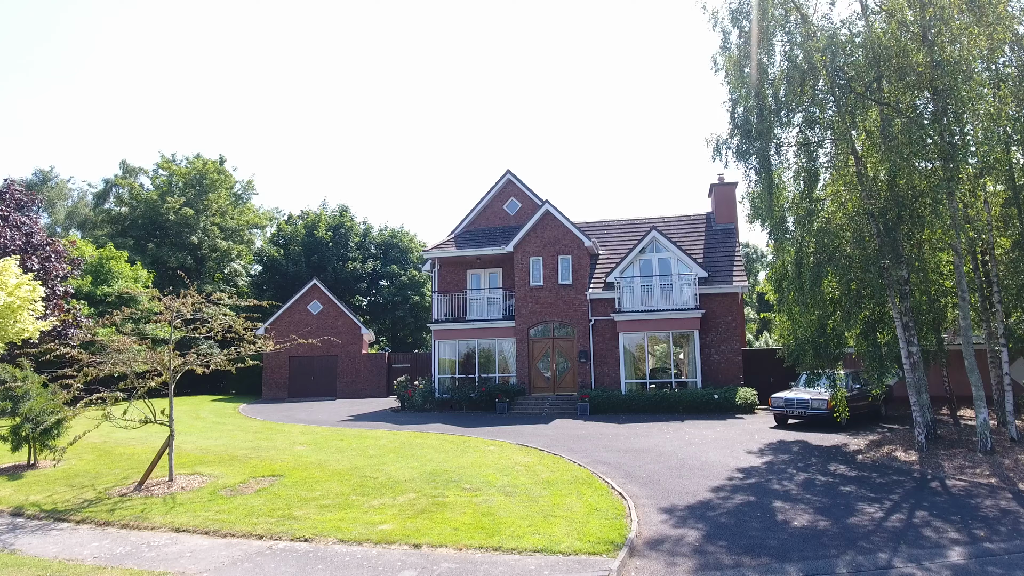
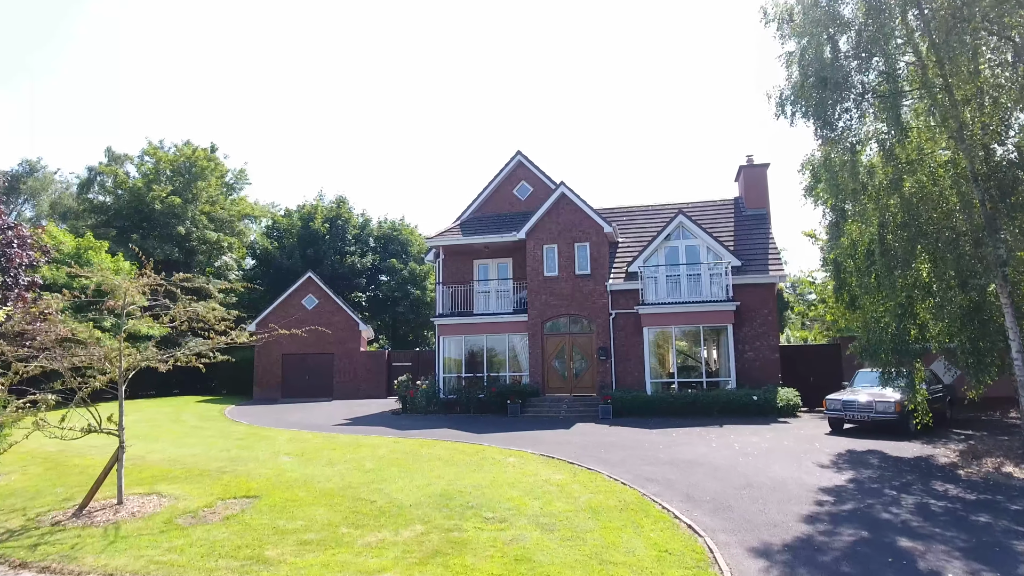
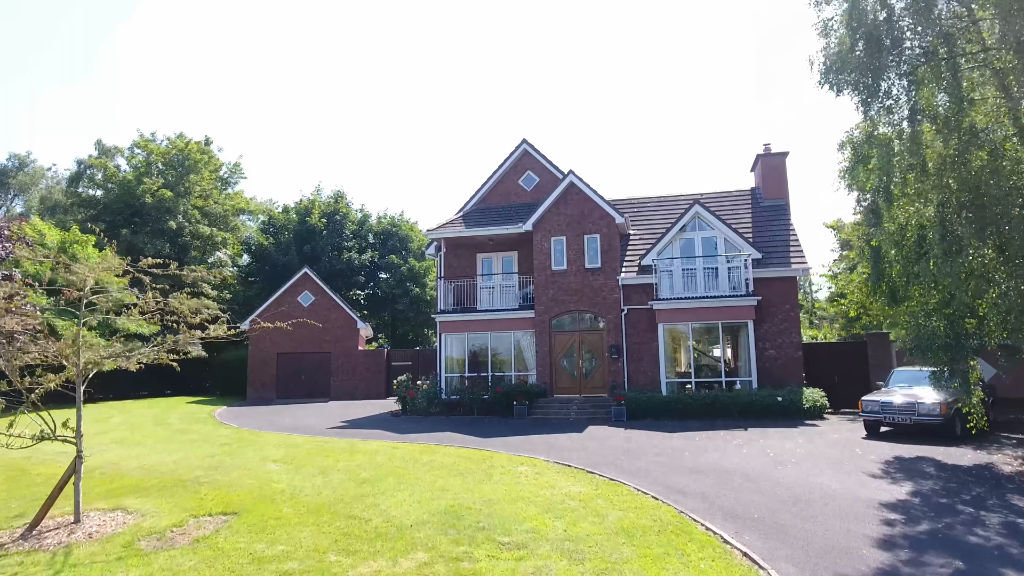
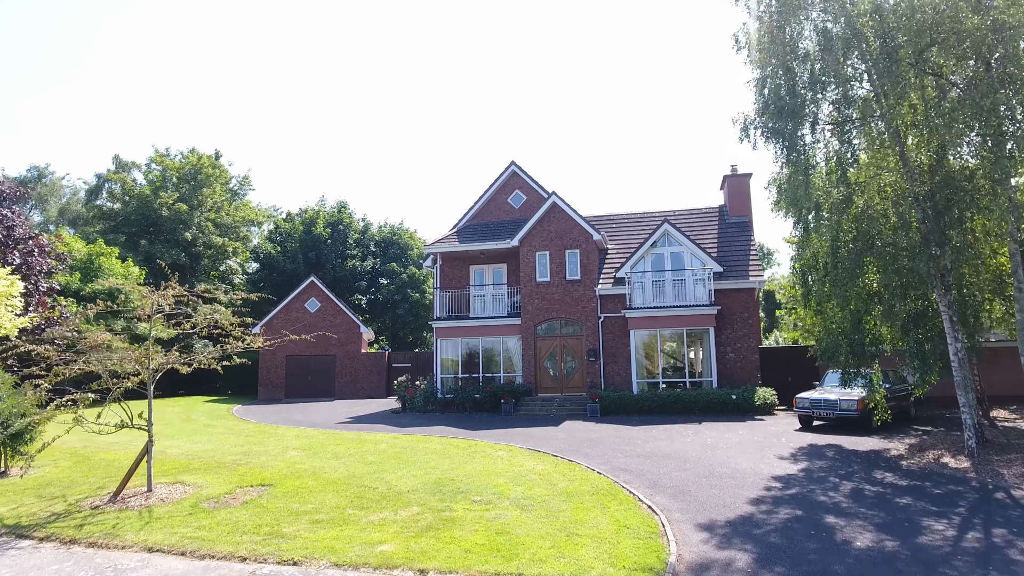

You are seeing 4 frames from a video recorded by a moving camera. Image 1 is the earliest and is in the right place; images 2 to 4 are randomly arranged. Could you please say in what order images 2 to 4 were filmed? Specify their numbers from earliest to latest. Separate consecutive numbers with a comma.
4, 2, 3
